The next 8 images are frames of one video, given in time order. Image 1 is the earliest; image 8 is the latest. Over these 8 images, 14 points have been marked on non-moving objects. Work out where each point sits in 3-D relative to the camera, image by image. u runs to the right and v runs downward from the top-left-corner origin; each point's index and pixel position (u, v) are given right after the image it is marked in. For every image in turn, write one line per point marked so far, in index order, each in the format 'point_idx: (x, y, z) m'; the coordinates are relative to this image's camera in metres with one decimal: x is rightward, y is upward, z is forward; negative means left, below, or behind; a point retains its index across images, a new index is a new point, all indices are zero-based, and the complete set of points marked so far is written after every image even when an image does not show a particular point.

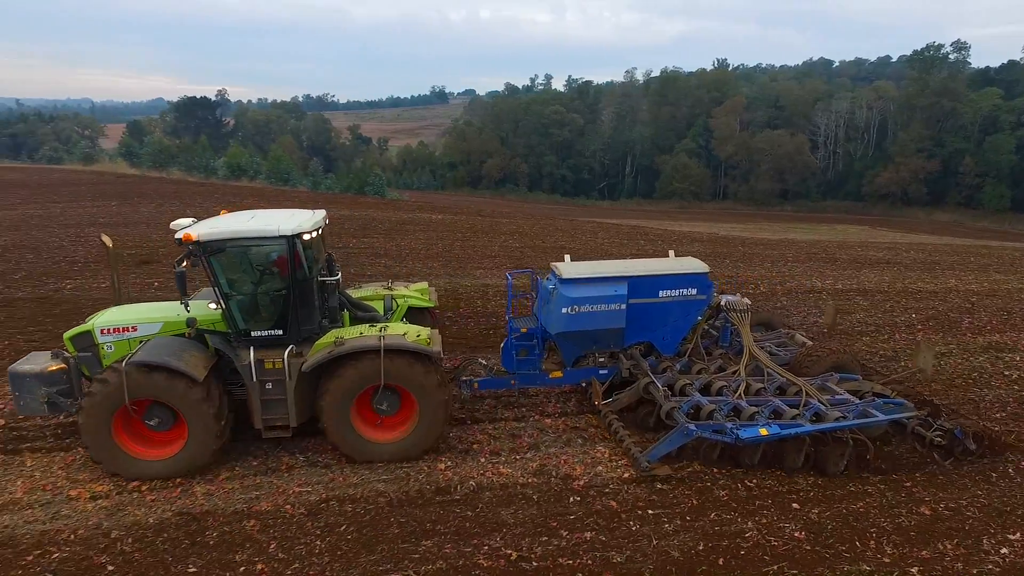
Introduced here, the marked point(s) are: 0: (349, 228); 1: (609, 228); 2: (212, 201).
0: (-3.4, +1.3, +13.3) m
1: (+2.5, +1.5, +15.6) m
2: (-7.7, +2.3, +16.0) m
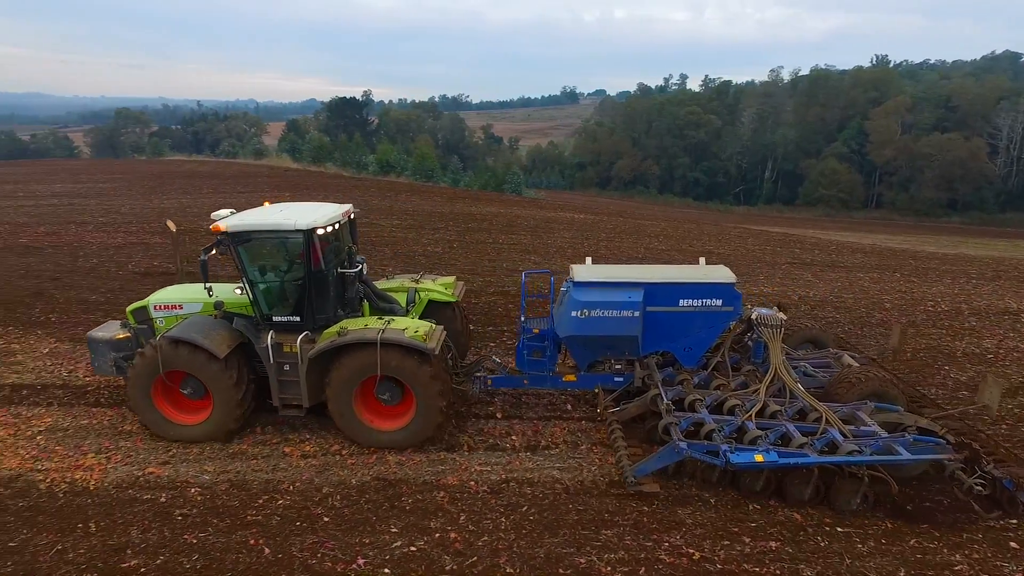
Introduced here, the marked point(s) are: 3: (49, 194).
0: (-0.3, +1.4, +13.8) m
1: (+6.0, +1.3, +15.0) m
2: (-3.9, +2.6, +17.2) m
3: (-13.5, +2.7, +18.1) m
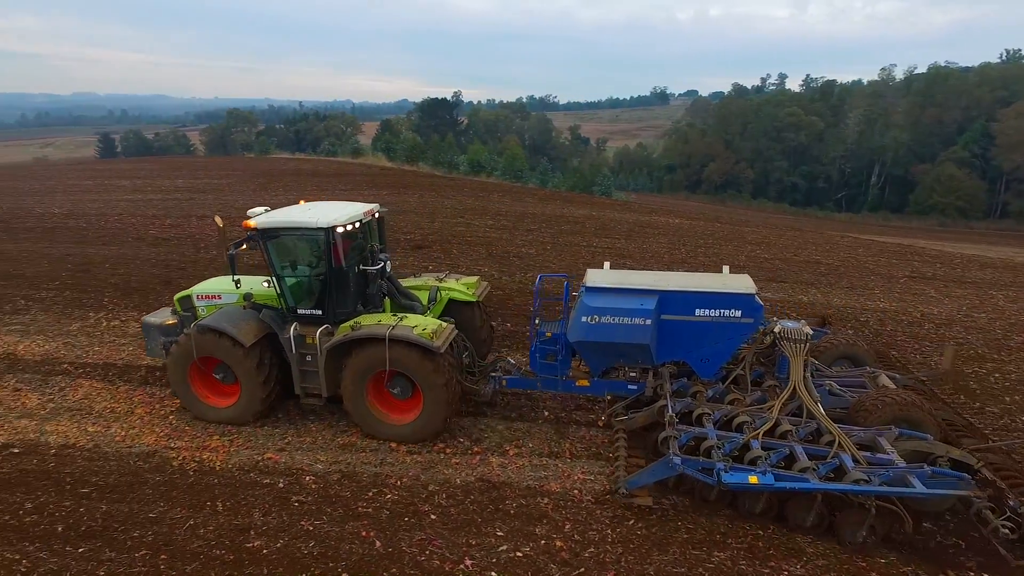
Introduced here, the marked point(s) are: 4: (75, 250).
0: (+1.8, +1.4, +13.7) m
1: (+8.1, +1.0, +14.0) m
2: (-1.3, +2.6, +17.5) m
3: (-10.7, +3.1, +19.6) m
4: (-8.3, +0.7, +11.8) m
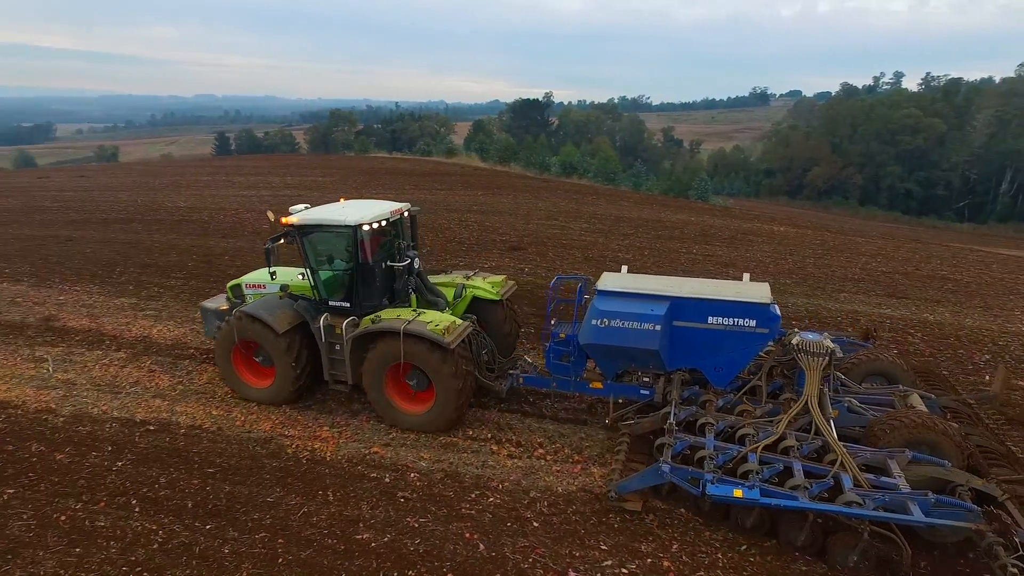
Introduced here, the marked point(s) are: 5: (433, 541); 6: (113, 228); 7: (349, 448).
0: (+3.8, +1.2, +13.2) m
1: (+10.1, +0.6, +12.7) m
2: (+1.3, +2.6, +17.4) m
3: (-7.7, +3.4, +20.8) m
4: (-6.4, +1.0, +12.7) m
5: (-0.6, -1.8, +4.5) m
6: (-9.3, +1.4, +14.5) m
7: (-1.5, -1.4, +5.6) m
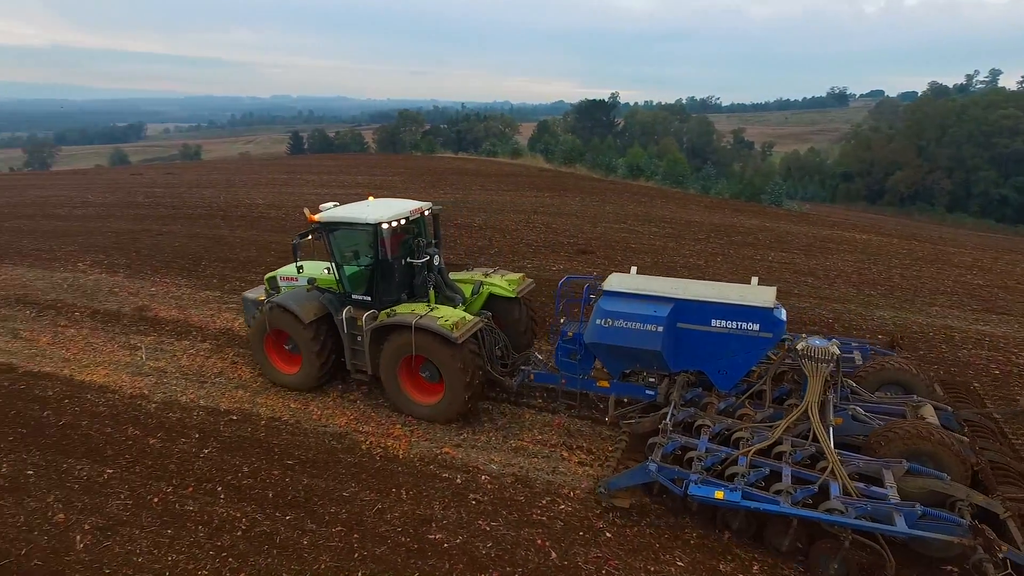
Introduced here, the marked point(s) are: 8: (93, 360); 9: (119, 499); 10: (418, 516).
0: (+5.2, +1.0, +12.7) m
1: (+11.5, +0.2, +11.7) m
2: (+3.2, +2.5, +17.1) m
3: (-5.4, +3.5, +21.4) m
4: (-5.0, +1.1, +13.2) m
5: (-0.1, -1.9, +4.5) m
6: (-7.7, +1.6, +15.3) m
7: (-0.8, -1.5, +5.7) m
8: (-5.0, -0.9, +7.4) m
9: (-3.1, -1.7, +4.9) m
10: (-0.7, -1.7, +4.7) m
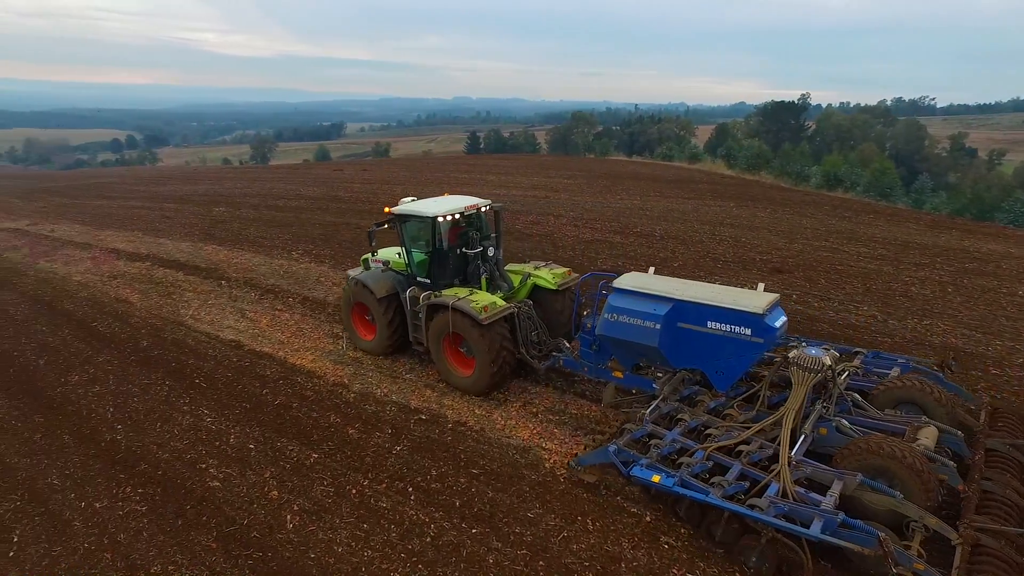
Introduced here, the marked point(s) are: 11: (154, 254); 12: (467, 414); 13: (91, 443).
0: (+8.6, +0.3, +10.7) m
1: (+14.3, -0.9, +8.1) m
2: (+7.8, +1.9, +15.5) m
3: (+0.7, +3.5, +21.7) m
4: (-1.2, +1.1, +13.7) m
5: (+1.2, -2.1, +4.0) m
6: (-3.2, +1.8, +16.4) m
7: (+0.8, -1.6, +5.4) m
8: (-2.8, -0.8, +8.1) m
9: (-1.6, -1.7, +5.2) m
10: (+0.7, -1.9, +4.5) m
11: (-8.1, +0.8, +14.0) m
12: (-0.5, -1.3, +6.4) m
13: (-4.2, -1.5, +6.2) m
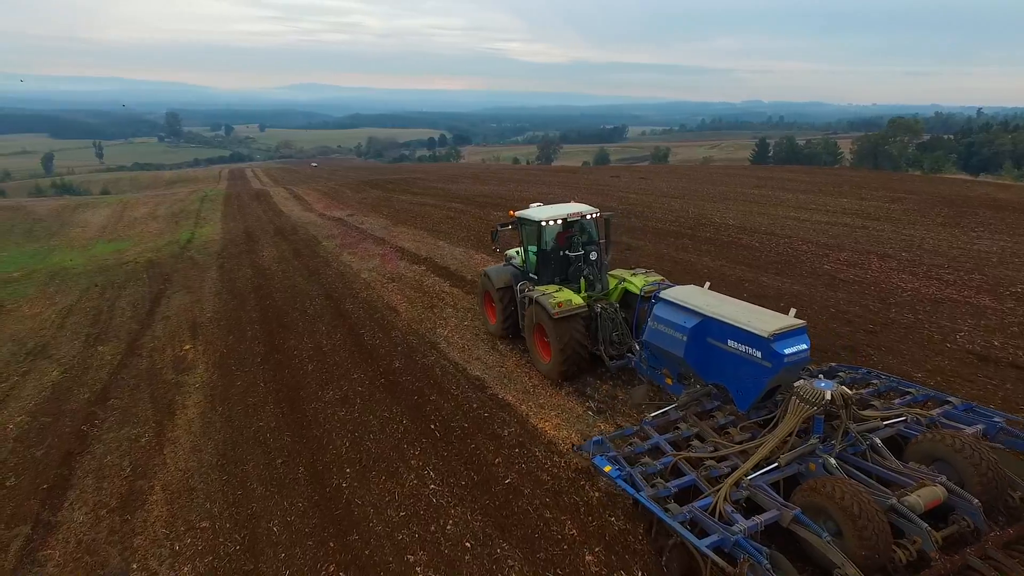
0: (+11.9, -1.5, +4.6) m
1: (+15.9, -3.3, 0.0) m
2: (+13.3, -0.1, +9.3) m
3: (+9.5, +2.2, +17.9) m
4: (+4.3, +0.3, +11.3) m
5: (+2.2, -2.9, +1.6) m
6: (+3.6, +1.1, +14.6) m
7: (+2.4, -2.4, +3.0) m
8: (+0.4, -1.3, +6.9) m
9: (+0.2, -2.2, +3.8) m
10: (+1.9, -2.7, +2.2) m
11: (-1.9, +0.7, +14.5) m
12: (+1.7, -2.0, +4.4) m
13: (-1.8, -1.8, +5.7) m
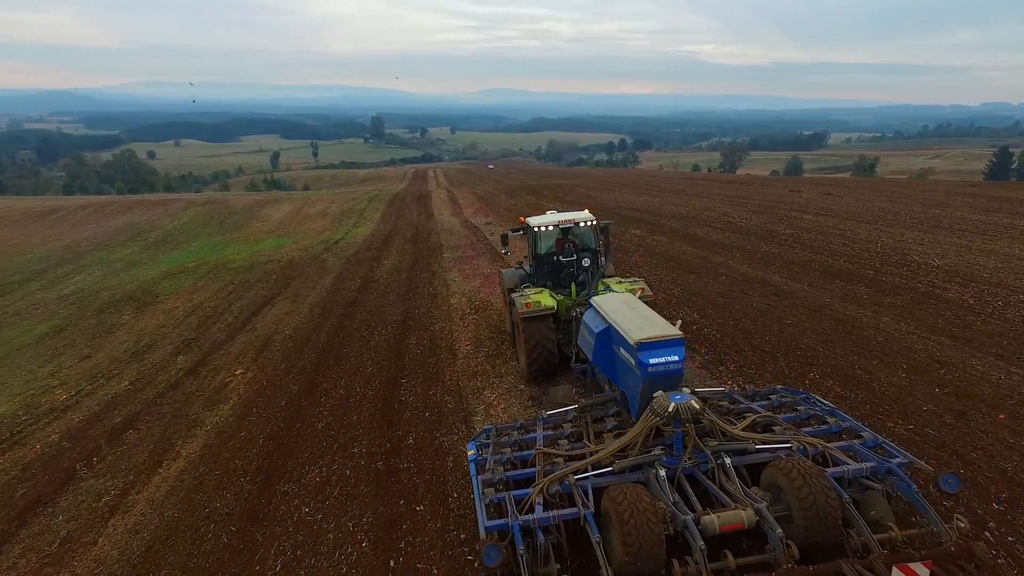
0: (+10.8, -3.1, -0.7) m
1: (+13.2, -5.1, -6.3) m
2: (+13.5, -1.8, +3.4) m
3: (+12.4, +0.7, +12.6) m
4: (+5.5, -0.8, +7.8) m
5: (+0.6, -3.6, -1.0) m
6: (+5.8, +0.1, +11.1) m
7: (+1.2, -3.2, +0.3) m
8: (+0.4, -1.9, +4.6) m
9: (-0.7, -2.8, +1.7) m
10: (+0.5, -3.4, -0.3) m
11: (+0.4, +0.1, +12.5) m
12: (+0.9, -2.7, +1.8) m
13: (-2.0, -2.3, +4.1) m
